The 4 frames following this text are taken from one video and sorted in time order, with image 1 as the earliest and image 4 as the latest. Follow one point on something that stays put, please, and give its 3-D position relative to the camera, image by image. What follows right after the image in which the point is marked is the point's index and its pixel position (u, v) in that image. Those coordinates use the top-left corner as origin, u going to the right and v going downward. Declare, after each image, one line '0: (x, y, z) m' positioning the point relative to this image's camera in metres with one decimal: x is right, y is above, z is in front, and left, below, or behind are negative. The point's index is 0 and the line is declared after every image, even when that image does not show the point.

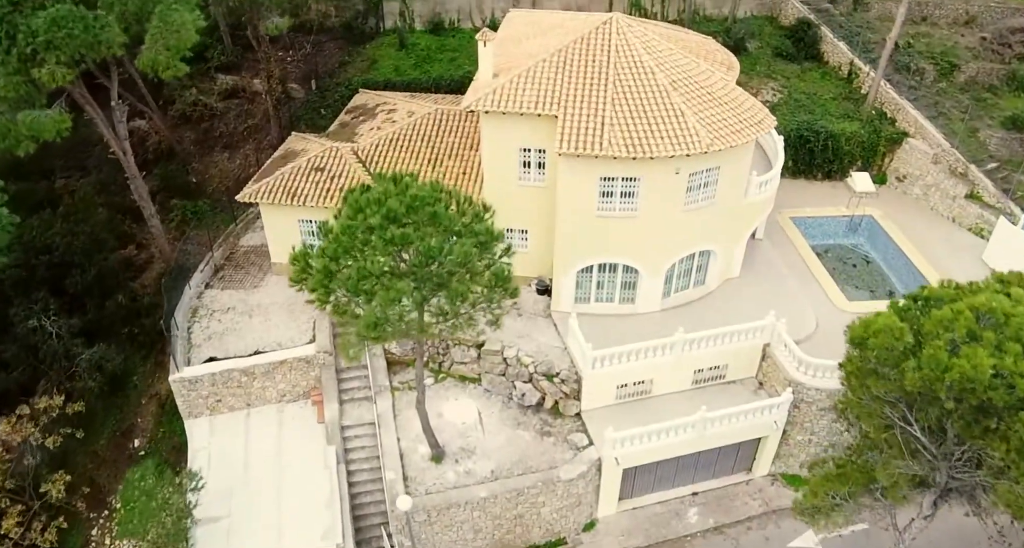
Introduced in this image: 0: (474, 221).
0: (-1.0, +1.3, +17.3) m
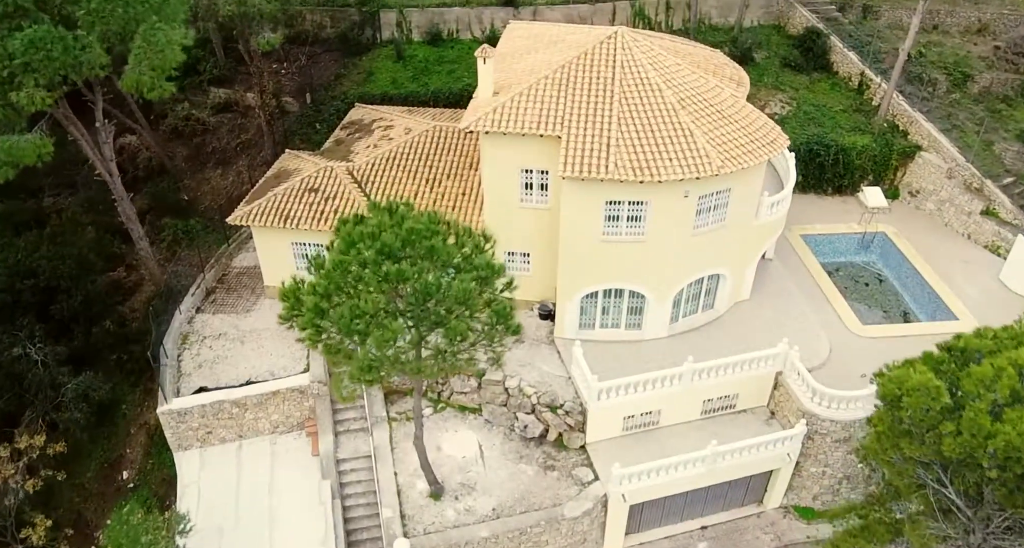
0: (-0.9, +0.5, +16.4) m
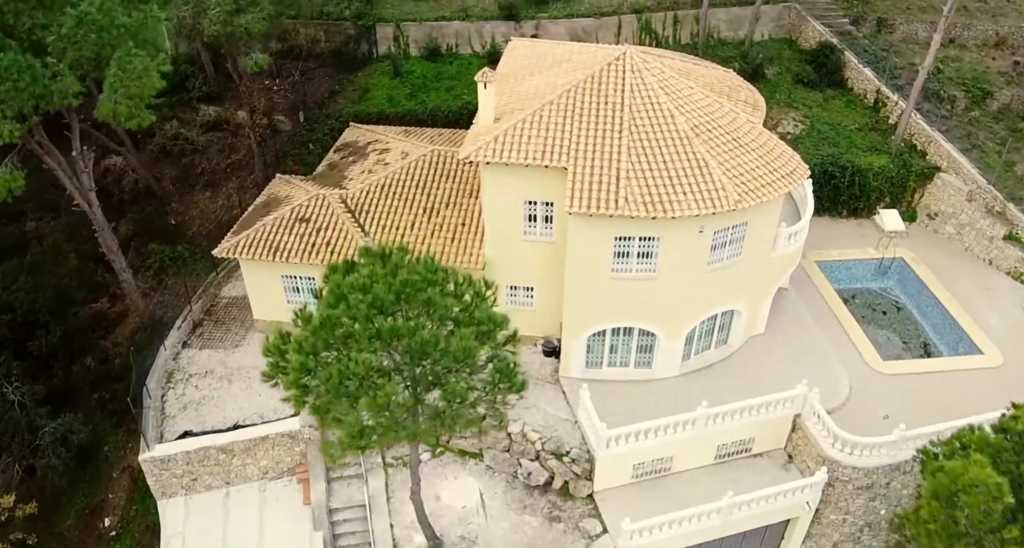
0: (-0.8, -0.7, +15.1) m
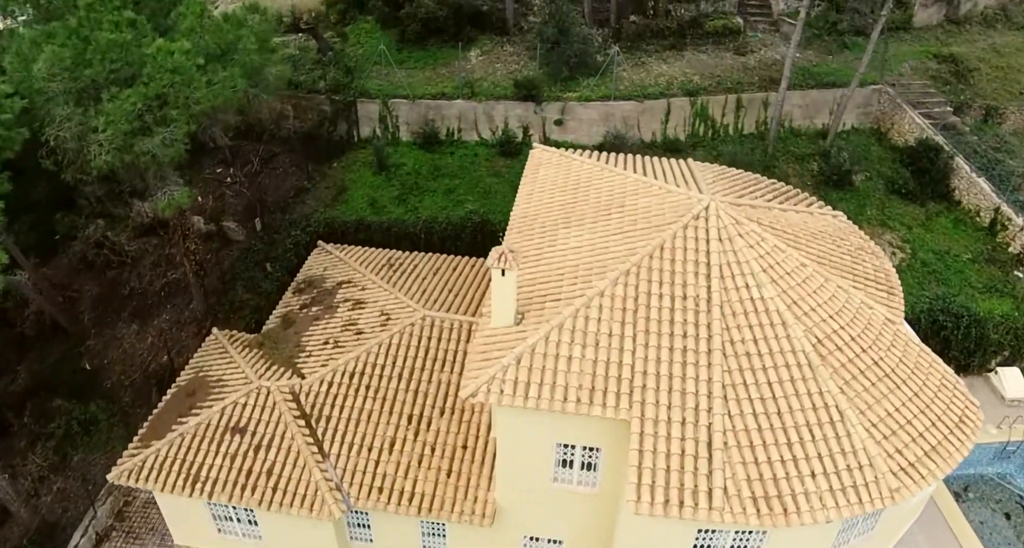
0: (-0.3, -6.4, +8.4) m
